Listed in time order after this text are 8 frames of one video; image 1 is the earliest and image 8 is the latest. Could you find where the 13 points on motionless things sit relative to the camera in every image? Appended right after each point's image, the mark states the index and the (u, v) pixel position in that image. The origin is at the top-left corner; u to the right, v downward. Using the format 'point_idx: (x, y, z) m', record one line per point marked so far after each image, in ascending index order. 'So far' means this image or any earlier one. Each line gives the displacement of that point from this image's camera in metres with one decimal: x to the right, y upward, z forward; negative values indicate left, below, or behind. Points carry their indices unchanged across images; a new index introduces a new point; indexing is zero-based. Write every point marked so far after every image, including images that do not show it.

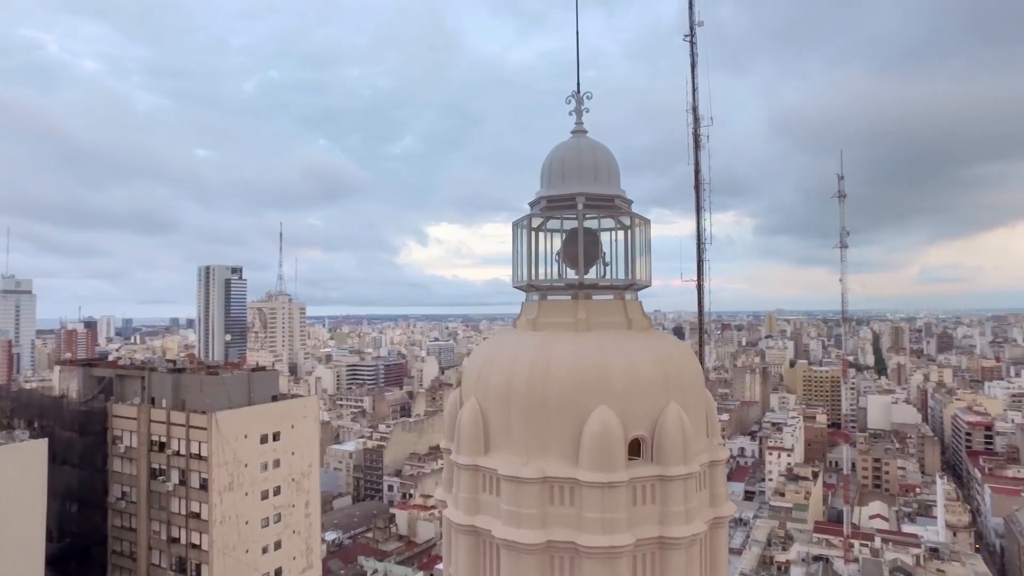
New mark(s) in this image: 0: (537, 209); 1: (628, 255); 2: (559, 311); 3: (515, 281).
0: (+0.2, +0.6, +5.2) m
1: (+1.0, +0.3, +5.1) m
2: (+0.3, -0.2, +4.9) m
3: (+0.1, +0.1, +5.5) m
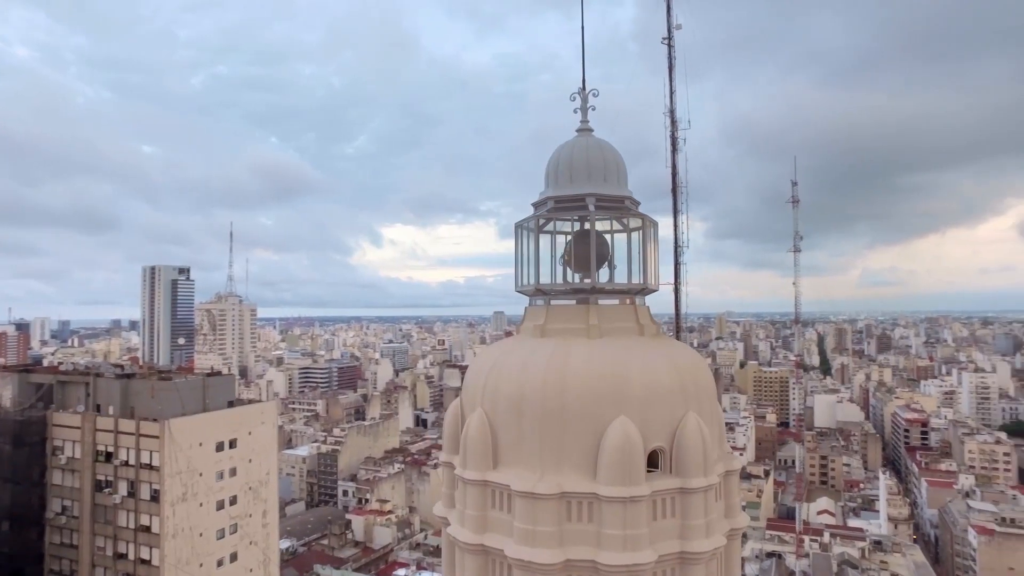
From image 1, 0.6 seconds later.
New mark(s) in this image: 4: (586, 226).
0: (+0.3, +0.6, +5.0) m
1: (+1.0, +0.3, +4.9) m
2: (+0.4, -0.2, +4.7) m
3: (+0.1, 0.0, +5.3) m
4: (+0.6, +0.3, +4.8) m
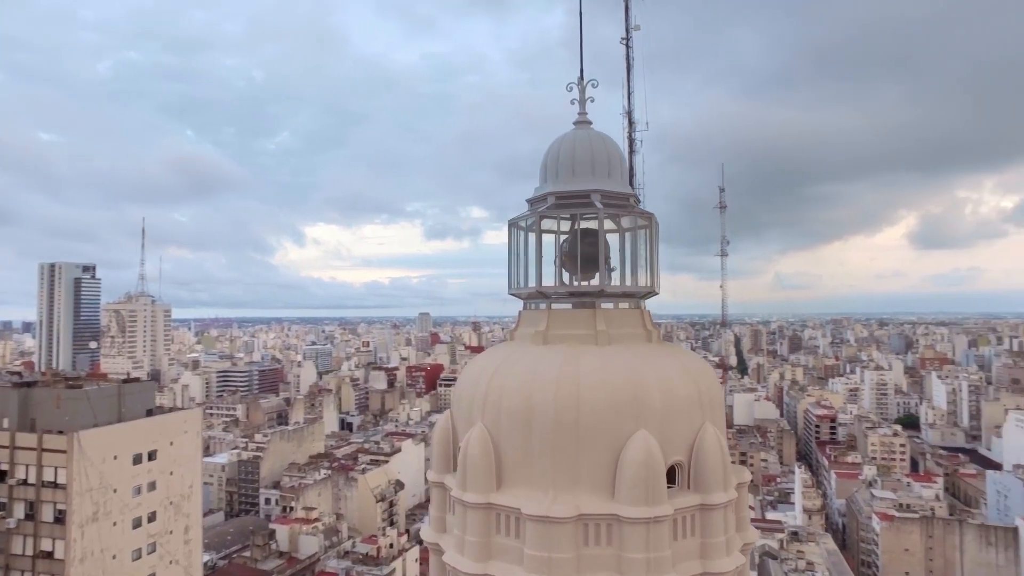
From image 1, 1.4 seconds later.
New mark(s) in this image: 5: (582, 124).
0: (+0.2, +0.6, +4.6) m
1: (+1.0, +0.2, +4.6) m
2: (+0.4, -0.2, +4.4) m
3: (0.0, 0.0, +4.9) m
4: (+0.6, +0.3, +4.5) m
5: (+0.6, +1.3, +4.9) m
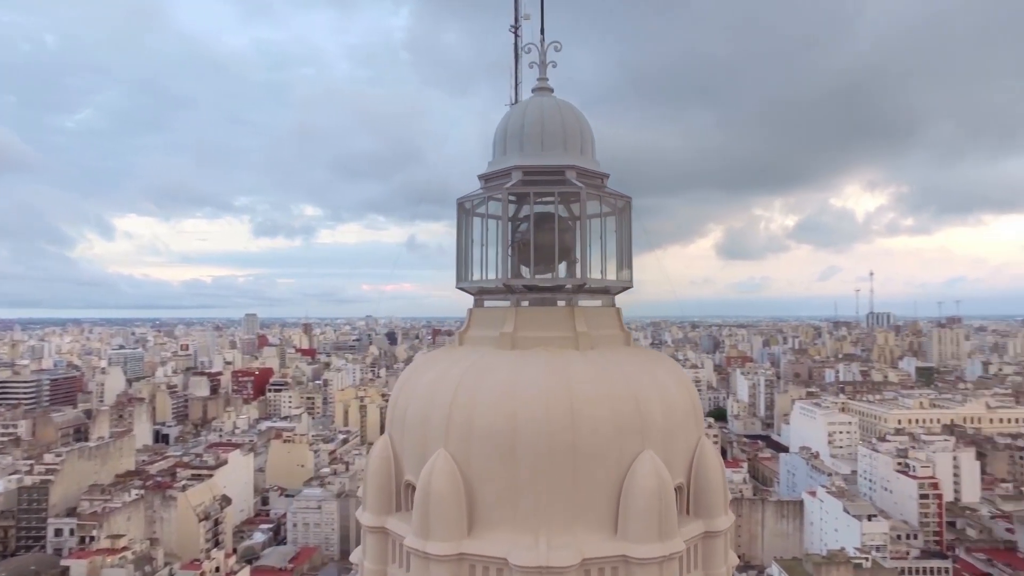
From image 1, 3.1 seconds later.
0: (0.0, +0.6, +3.9) m
1: (+0.7, +0.3, +4.0) m
2: (+0.2, -0.2, +3.7) m
3: (-0.3, 0.0, +4.0) m
4: (+0.3, +0.4, +3.8) m
5: (+0.2, +1.4, +4.2) m
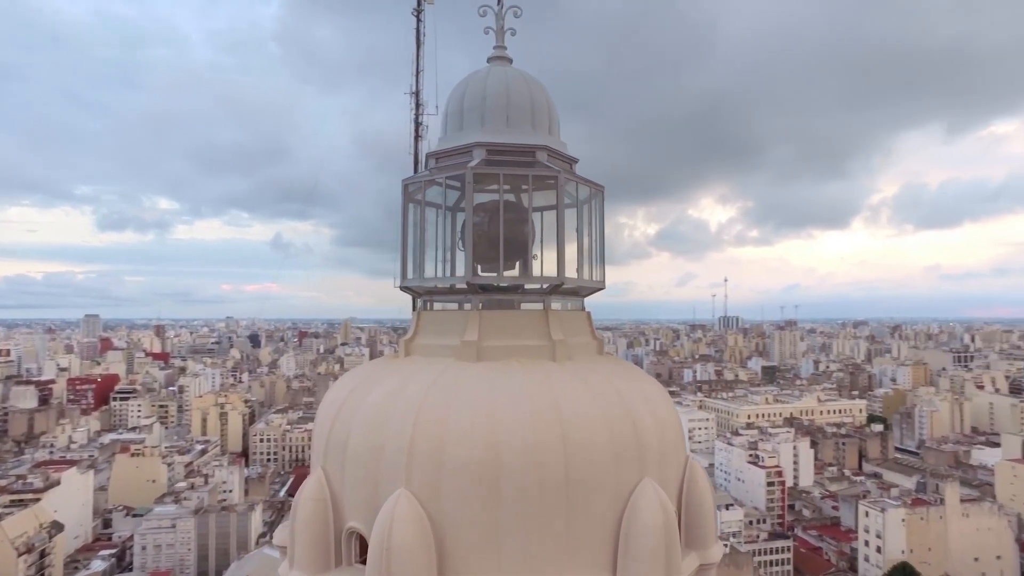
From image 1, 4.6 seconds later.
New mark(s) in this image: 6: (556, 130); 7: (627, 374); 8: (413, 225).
0: (-0.3, +0.6, +3.3) m
1: (+0.4, +0.3, +3.6) m
2: (0.0, -0.2, +3.1) m
3: (-0.6, +0.1, +3.4) m
4: (+0.1, +0.4, +3.2) m
5: (-0.1, +1.4, +3.7) m
6: (+0.3, +0.9, +3.6) m
7: (+0.6, -0.4, +3.2) m
8: (-0.6, +0.4, +3.4) m
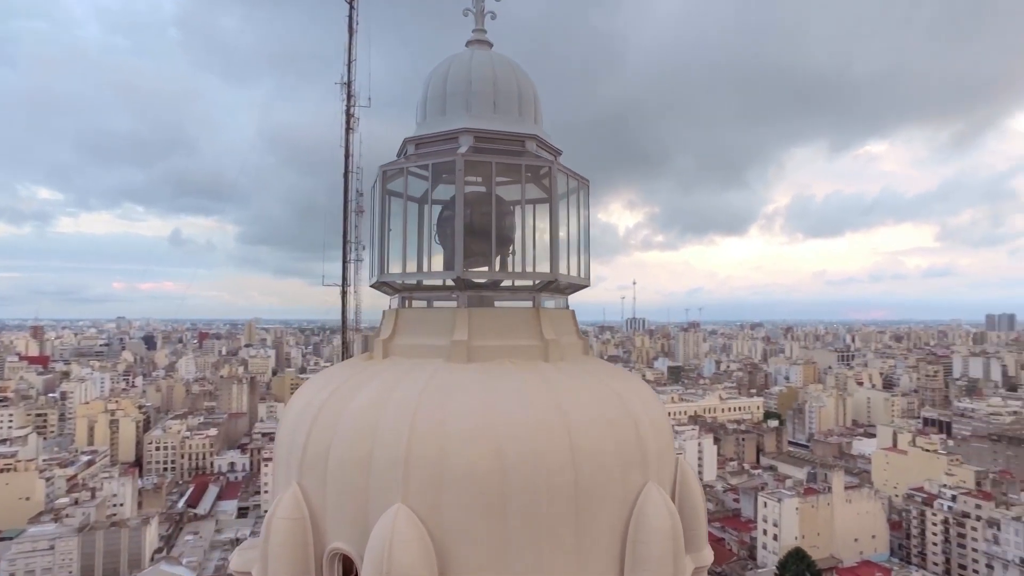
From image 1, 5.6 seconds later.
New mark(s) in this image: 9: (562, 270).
0: (-0.3, +0.6, +3.0) m
1: (+0.3, +0.3, +3.4) m
2: (-0.1, -0.2, +2.9) m
3: (-0.6, +0.1, +3.1) m
4: (+0.1, +0.4, +3.1) m
5: (-0.2, +1.4, +3.5) m
6: (+0.2, +0.9, +3.4) m
7: (+0.5, -0.4, +3.0) m
8: (-0.6, +0.4, +3.2) m
9: (+0.2, +0.1, +3.3) m
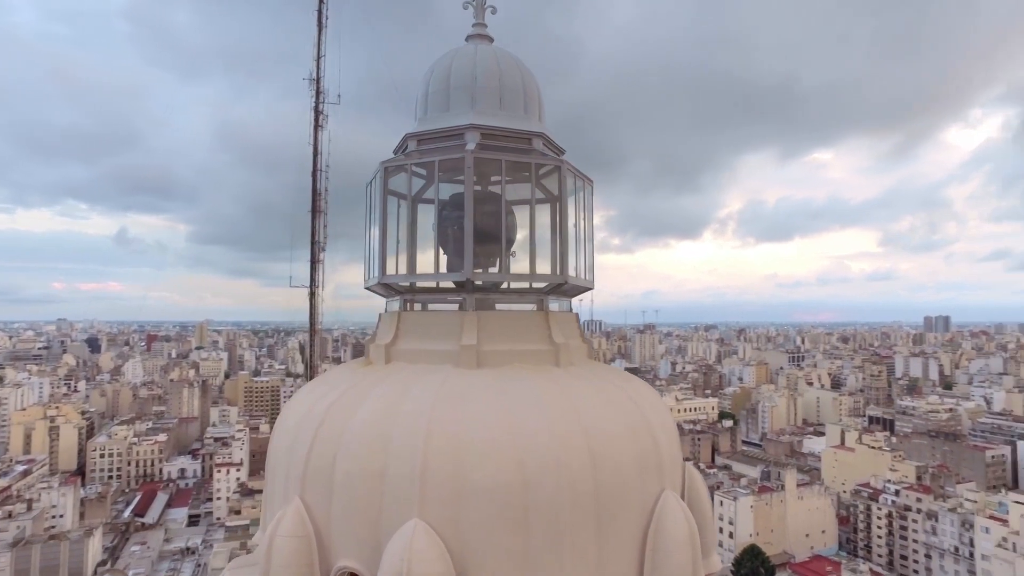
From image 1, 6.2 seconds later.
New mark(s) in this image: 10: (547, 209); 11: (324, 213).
0: (-0.3, +0.6, +2.9) m
1: (+0.3, +0.3, +3.4) m
2: (0.0, -0.2, +2.8) m
3: (-0.6, +0.1, +3.0) m
4: (+0.1, +0.4, +3.0) m
5: (-0.2, +1.4, +3.4) m
6: (+0.2, +0.9, +3.3) m
7: (+0.6, -0.4, +3.0) m
8: (-0.6, +0.4, +3.0) m
9: (+0.2, +0.1, +3.2) m
10: (+0.1, +0.4, +3.1) m
11: (-4.1, +1.6, +13.4) m
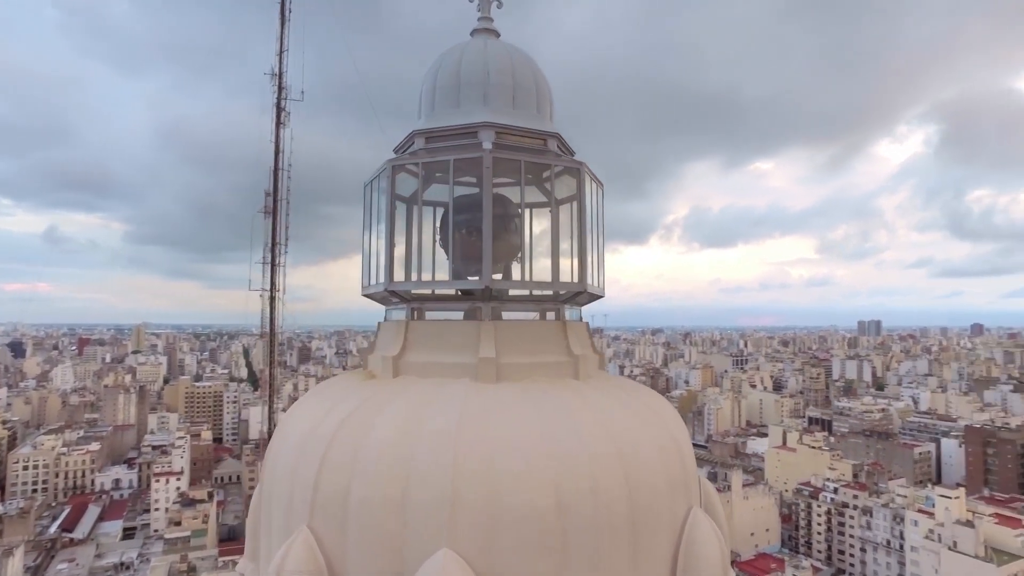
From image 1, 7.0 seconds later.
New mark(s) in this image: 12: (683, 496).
0: (-0.2, +0.6, +2.8) m
1: (+0.4, +0.2, +3.2) m
2: (0.0, -0.2, +2.7) m
3: (-0.6, 0.0, +2.8) m
4: (+0.2, +0.3, +2.8) m
5: (-0.1, +1.3, +3.2) m
6: (+0.2, +0.9, +3.2) m
7: (+0.6, -0.5, +2.9) m
8: (-0.5, +0.3, +2.8) m
9: (+0.3, +0.1, +3.1) m
10: (+0.2, +0.3, +2.9) m
11: (-4.8, +1.6, +13.0) m
12: (+0.7, -0.8, +2.4) m
